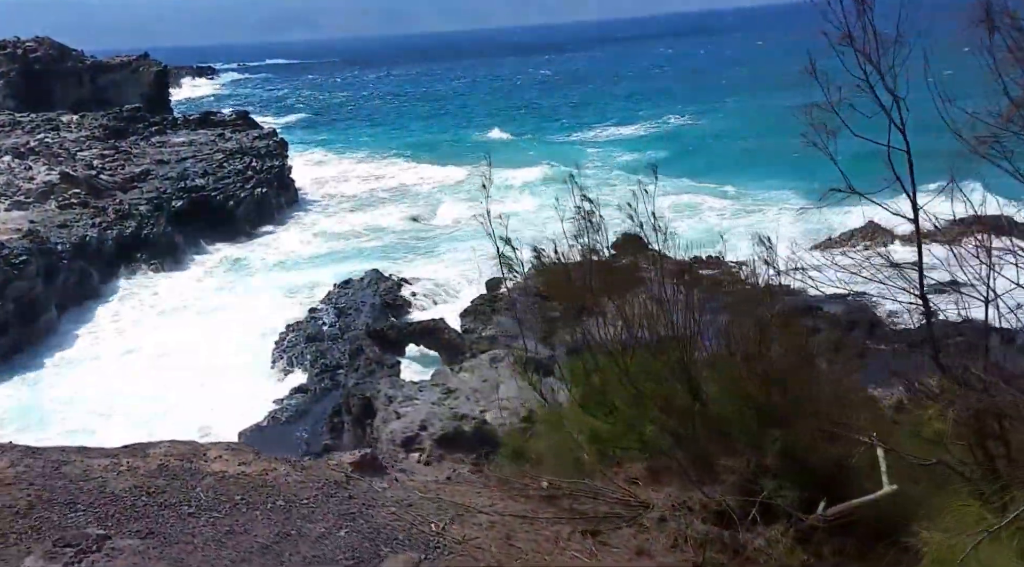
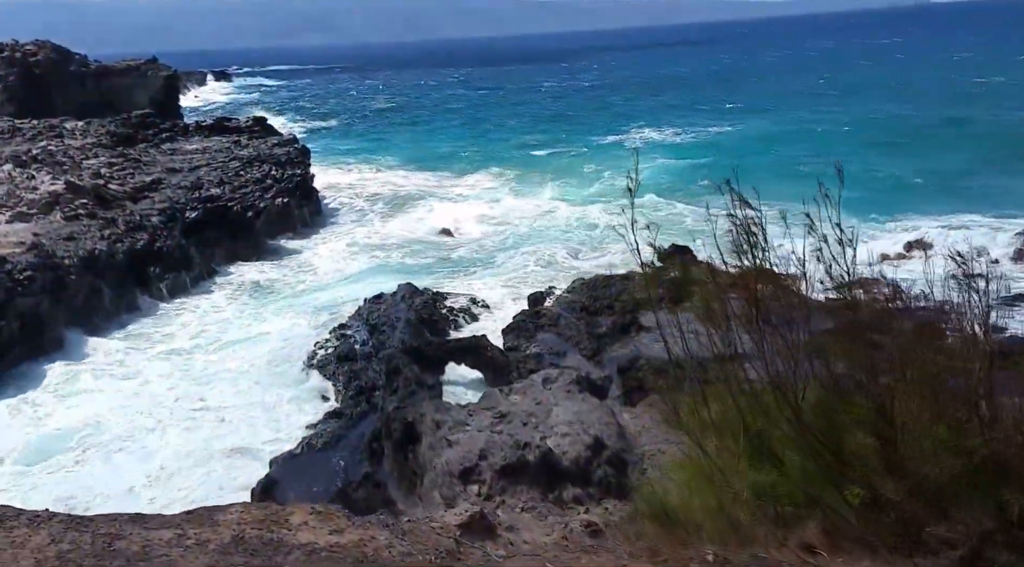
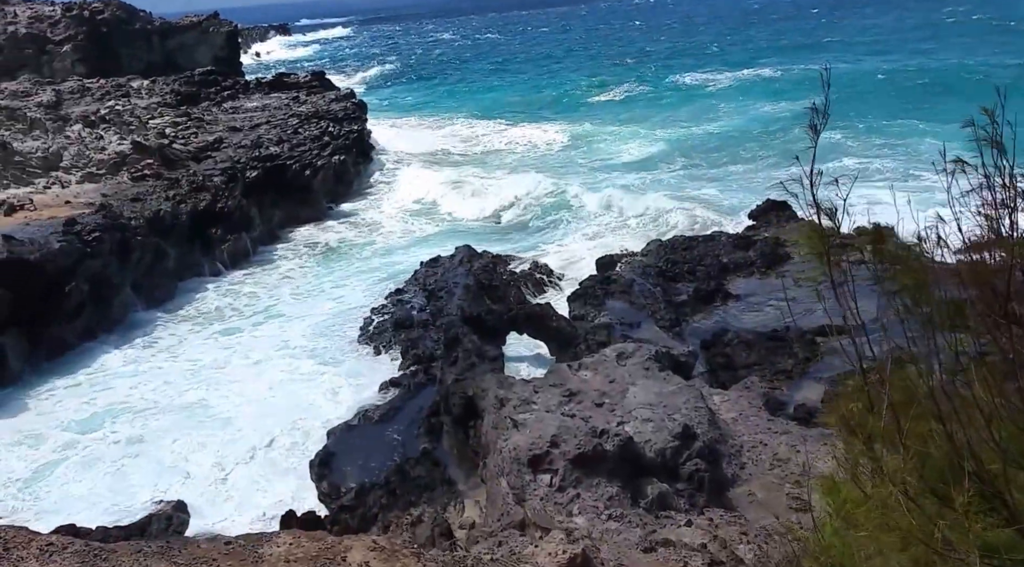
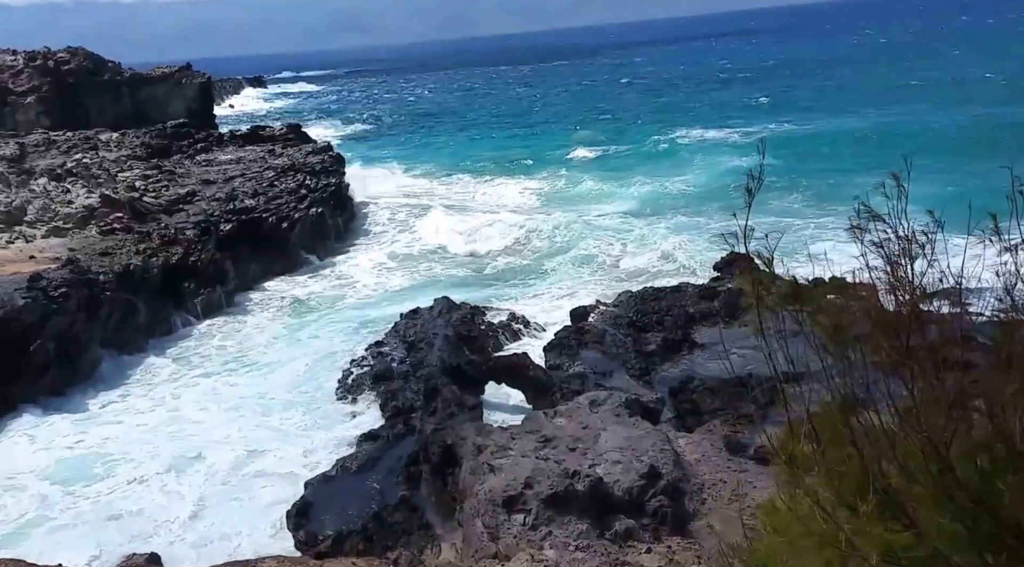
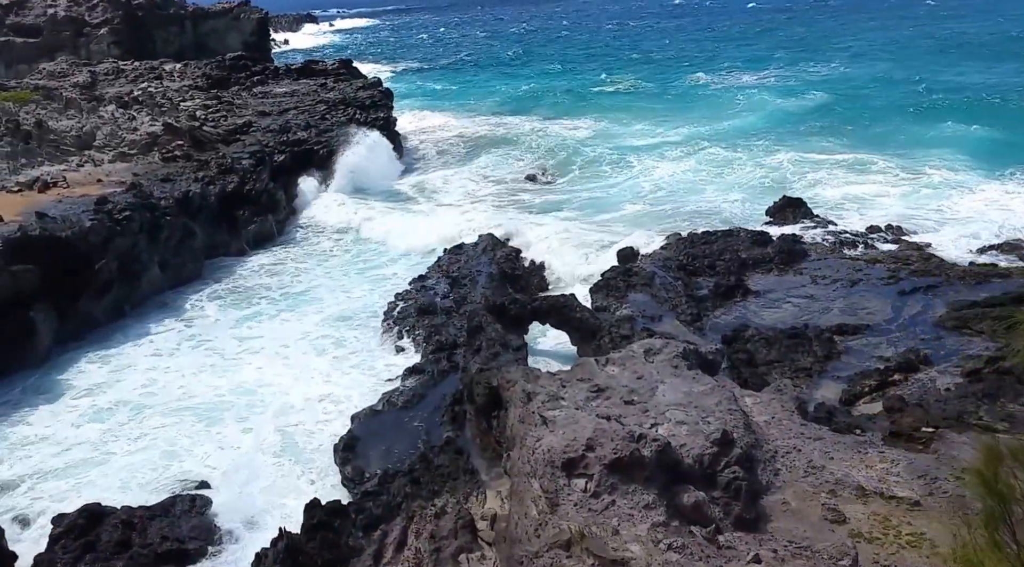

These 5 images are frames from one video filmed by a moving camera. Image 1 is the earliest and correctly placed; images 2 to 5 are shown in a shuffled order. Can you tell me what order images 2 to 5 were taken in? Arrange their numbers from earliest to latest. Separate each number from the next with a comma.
2, 4, 3, 5
